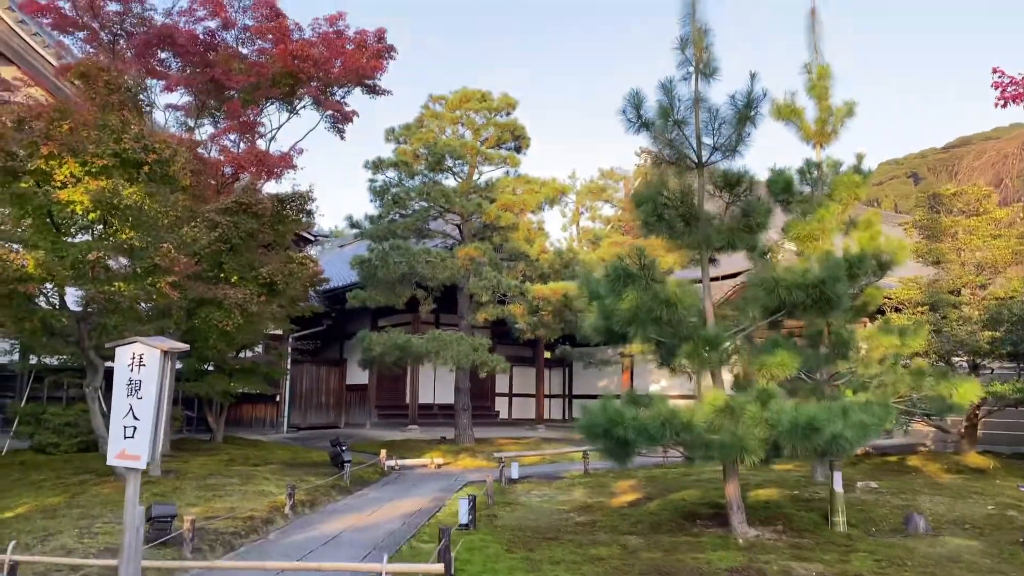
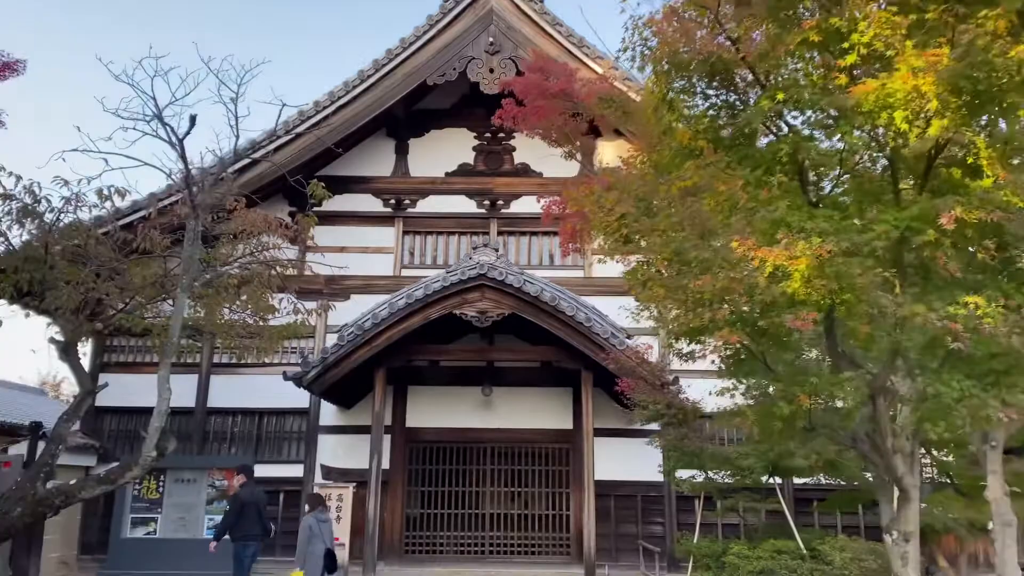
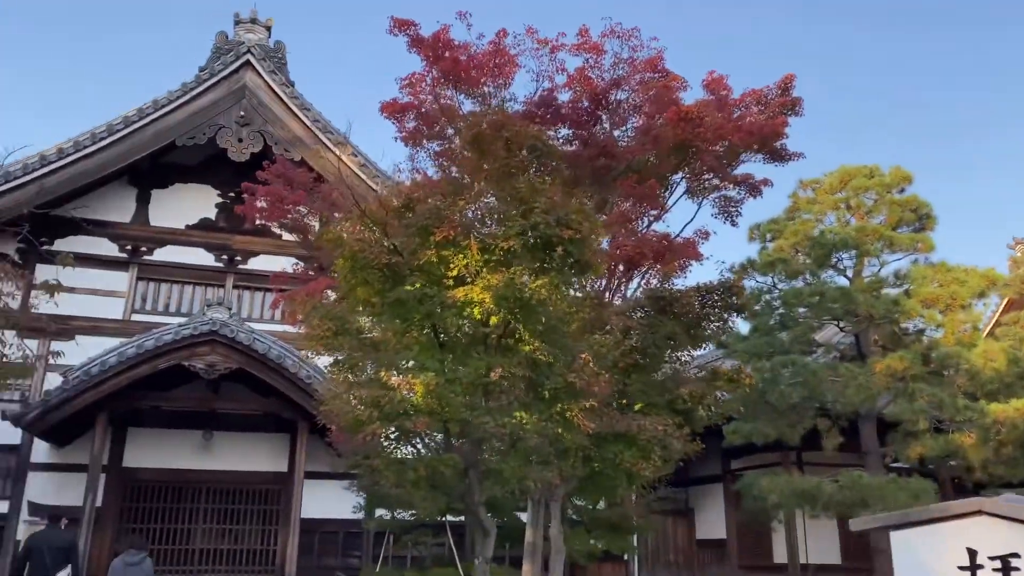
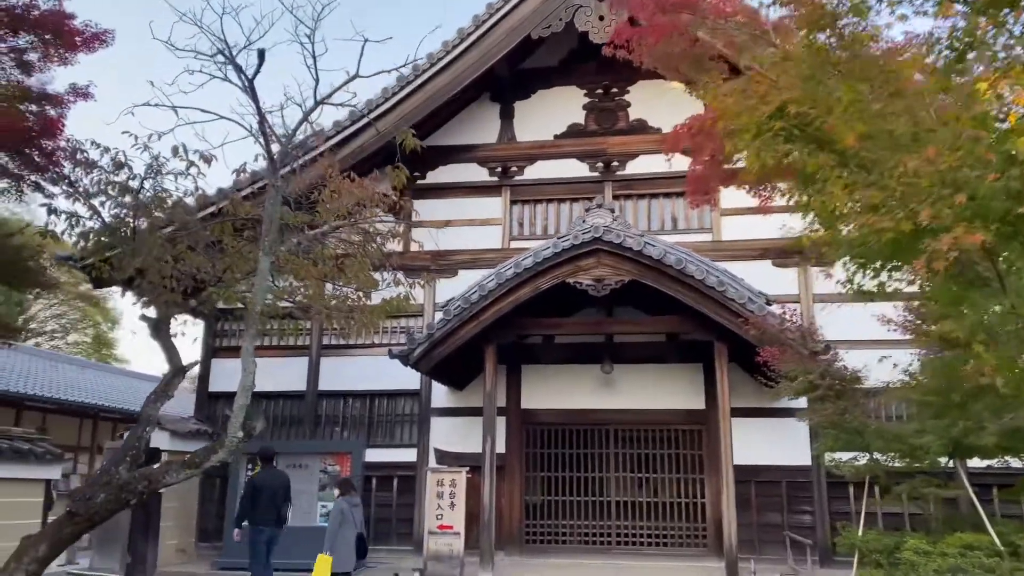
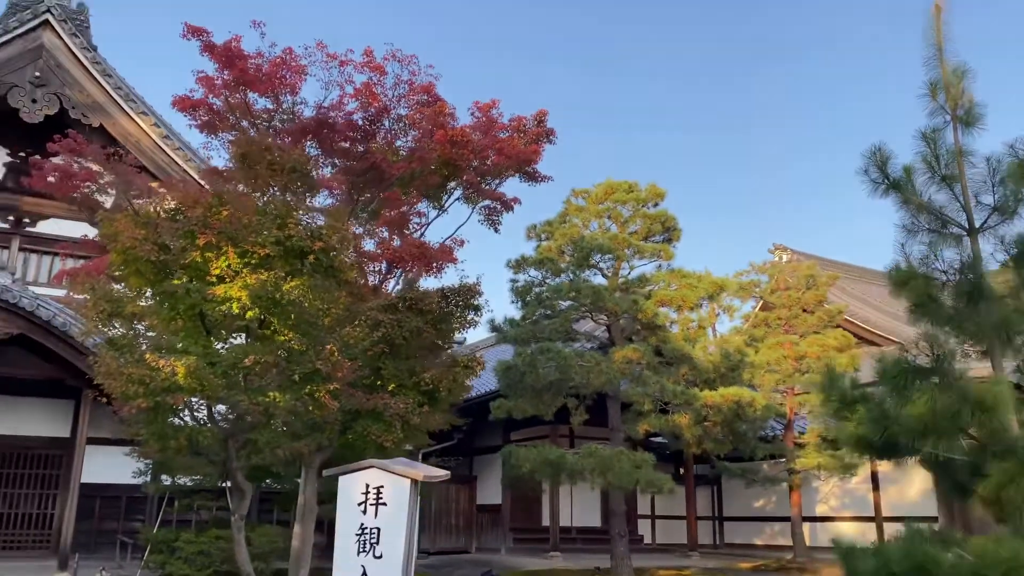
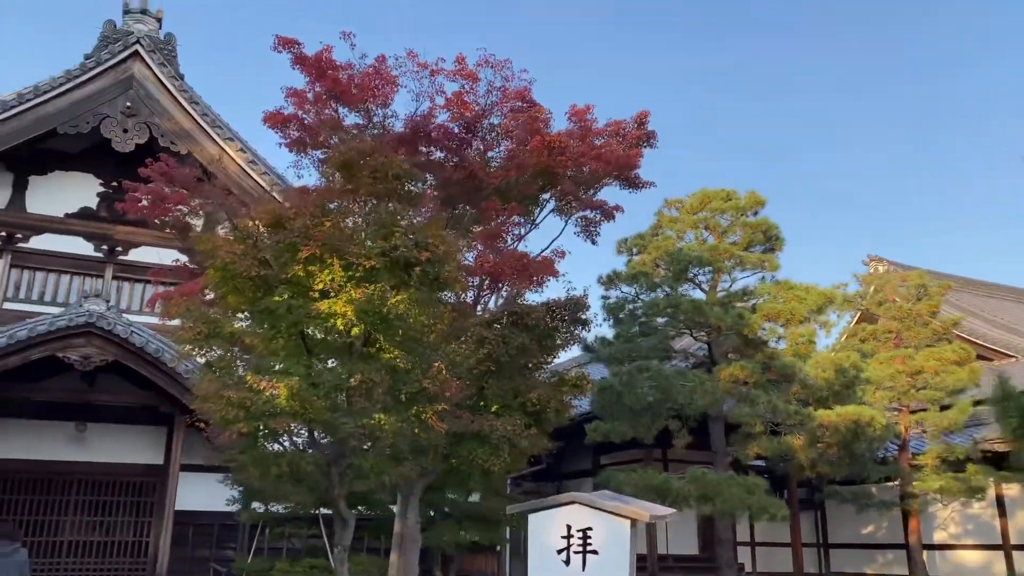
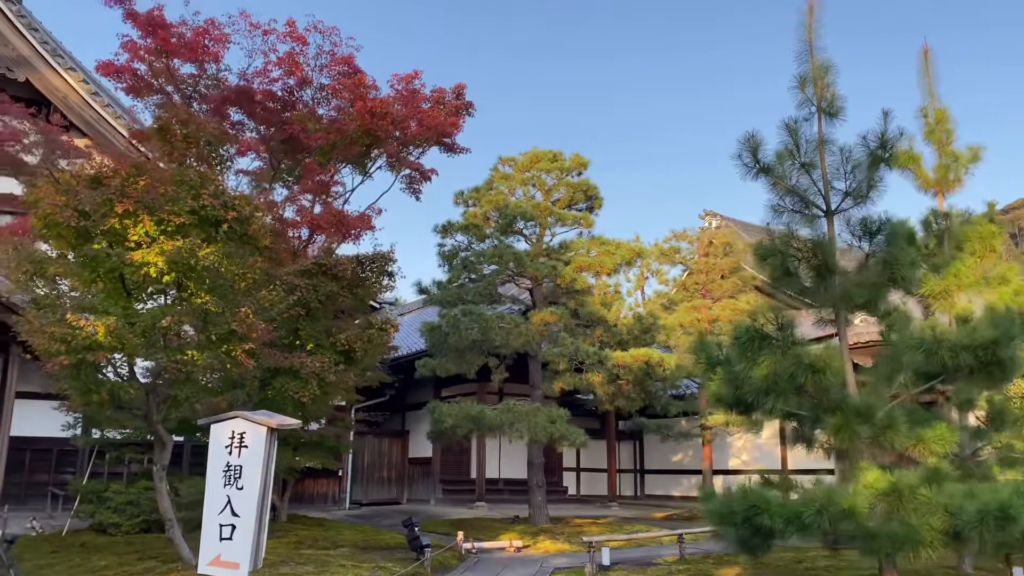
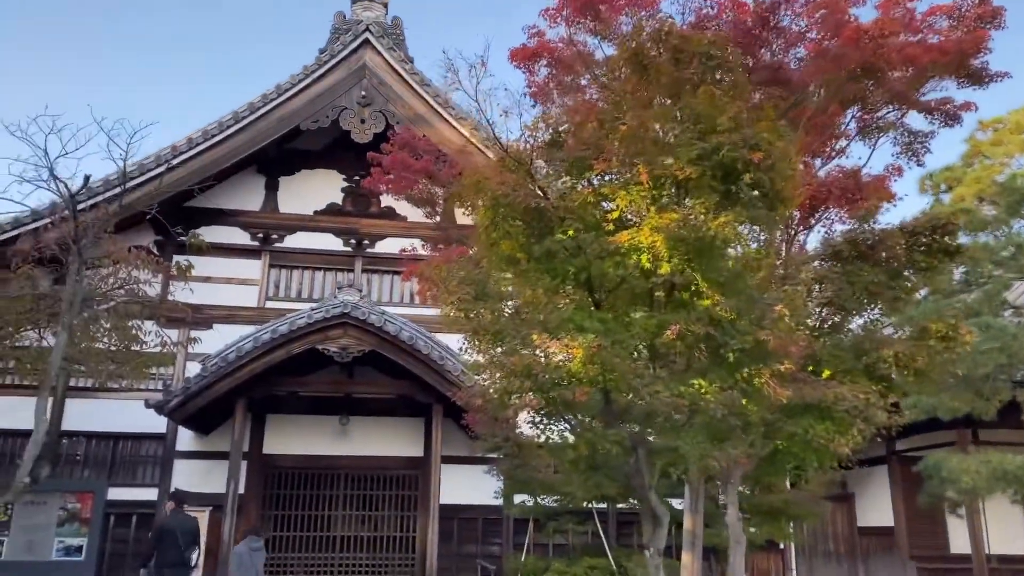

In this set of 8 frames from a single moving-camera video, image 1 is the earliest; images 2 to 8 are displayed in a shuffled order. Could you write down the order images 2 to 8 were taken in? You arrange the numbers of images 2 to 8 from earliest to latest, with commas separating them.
7, 5, 6, 3, 8, 2, 4
